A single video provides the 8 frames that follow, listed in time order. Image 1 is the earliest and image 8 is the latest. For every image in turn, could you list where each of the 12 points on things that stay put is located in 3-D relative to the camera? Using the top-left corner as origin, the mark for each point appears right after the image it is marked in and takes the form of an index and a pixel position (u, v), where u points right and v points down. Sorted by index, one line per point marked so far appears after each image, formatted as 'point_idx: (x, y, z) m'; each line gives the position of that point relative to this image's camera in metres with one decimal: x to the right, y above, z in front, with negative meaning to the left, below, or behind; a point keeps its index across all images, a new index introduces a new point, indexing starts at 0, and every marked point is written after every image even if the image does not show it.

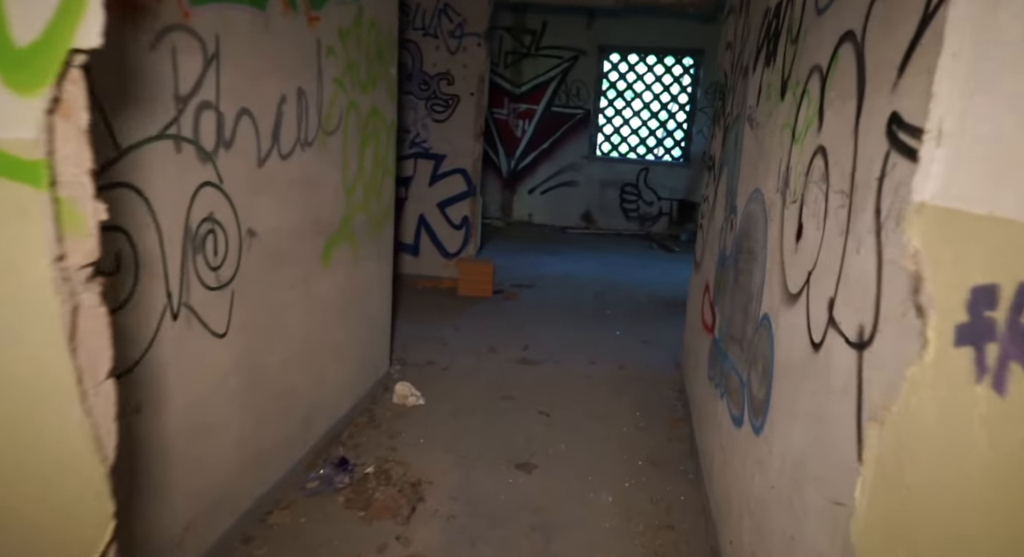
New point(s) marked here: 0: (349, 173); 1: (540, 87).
0: (-0.7, +0.5, +2.6) m
1: (+0.4, +2.7, +8.7) m
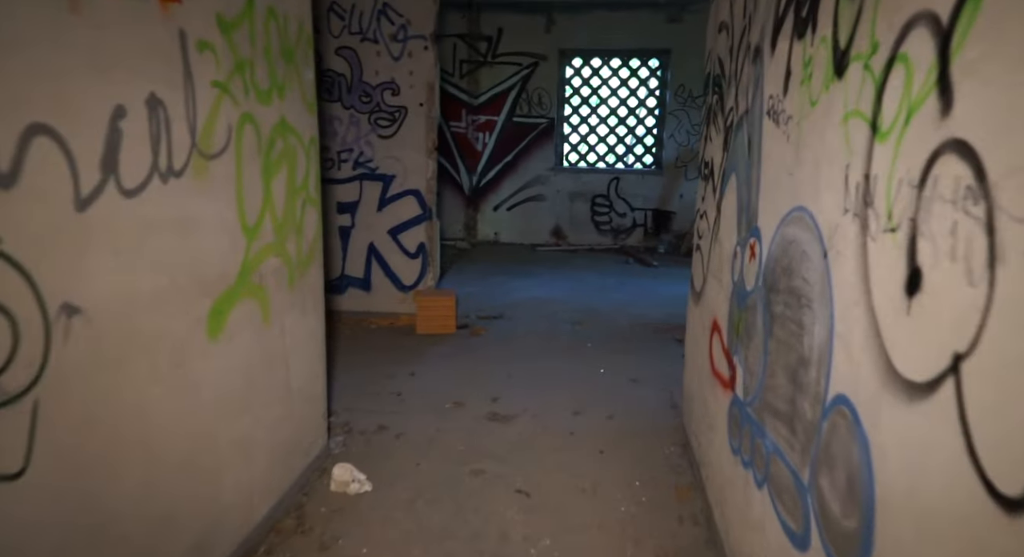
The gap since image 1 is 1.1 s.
0: (-0.9, +0.2, +2.0) m
1: (-0.2, +2.4, +8.2) m
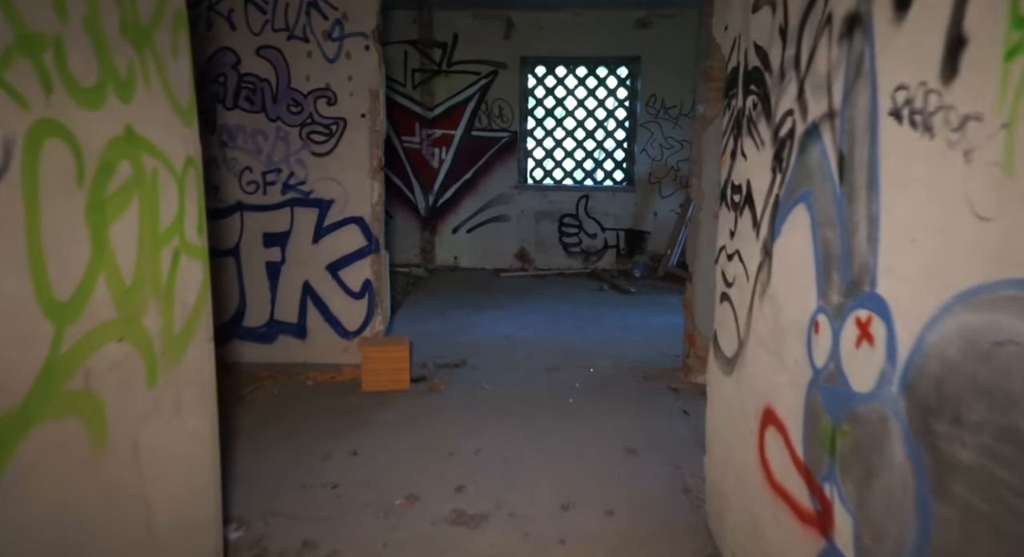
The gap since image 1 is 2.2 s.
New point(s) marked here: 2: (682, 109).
0: (-0.9, 0.0, +1.2) m
1: (-0.7, +2.1, +7.5) m
2: (+2.0, +2.0, +7.3) m
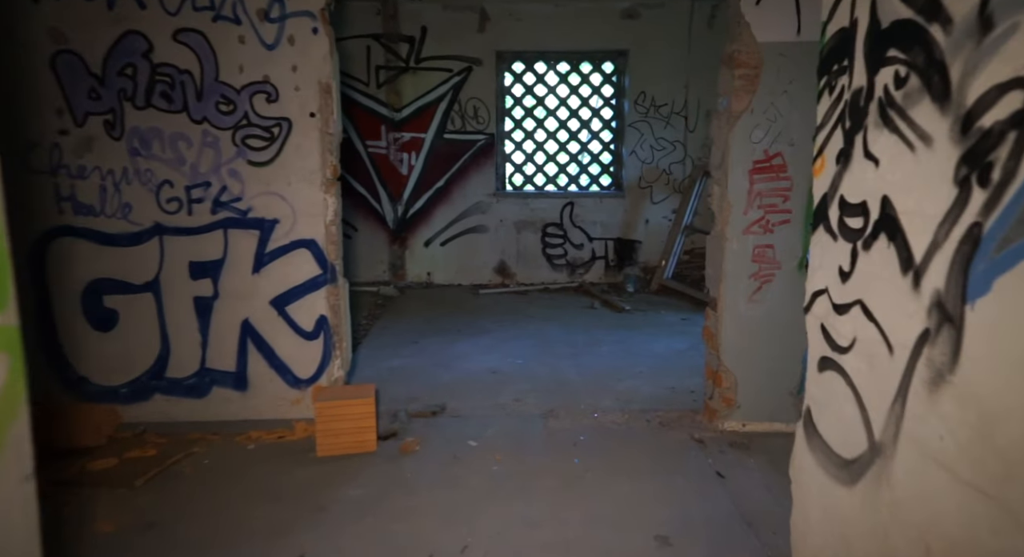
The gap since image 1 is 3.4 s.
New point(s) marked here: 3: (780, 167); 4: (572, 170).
0: (-0.9, -0.2, +0.5) m
1: (-1.0, +1.9, +6.8) m
2: (+1.8, +1.9, +6.7) m
3: (+1.3, +0.5, +3.0) m
4: (+0.7, +1.2, +6.9) m
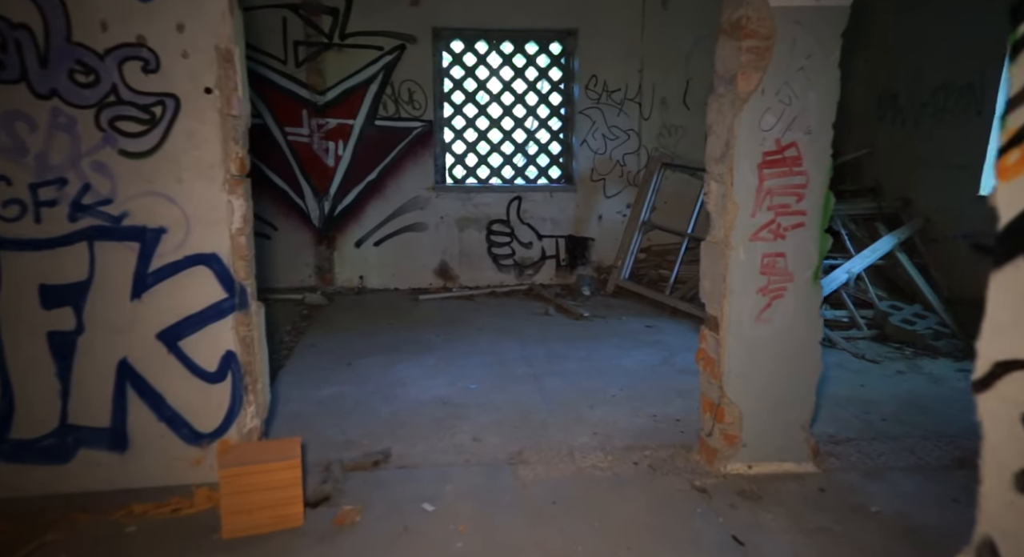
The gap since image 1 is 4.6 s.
0: (-0.7, -0.3, -0.2) m
1: (-1.6, +1.8, +6.0) m
2: (+1.2, +1.9, +6.2) m
3: (+1.2, +0.5, +2.5) m
4: (+0.1, +1.2, +6.3) m
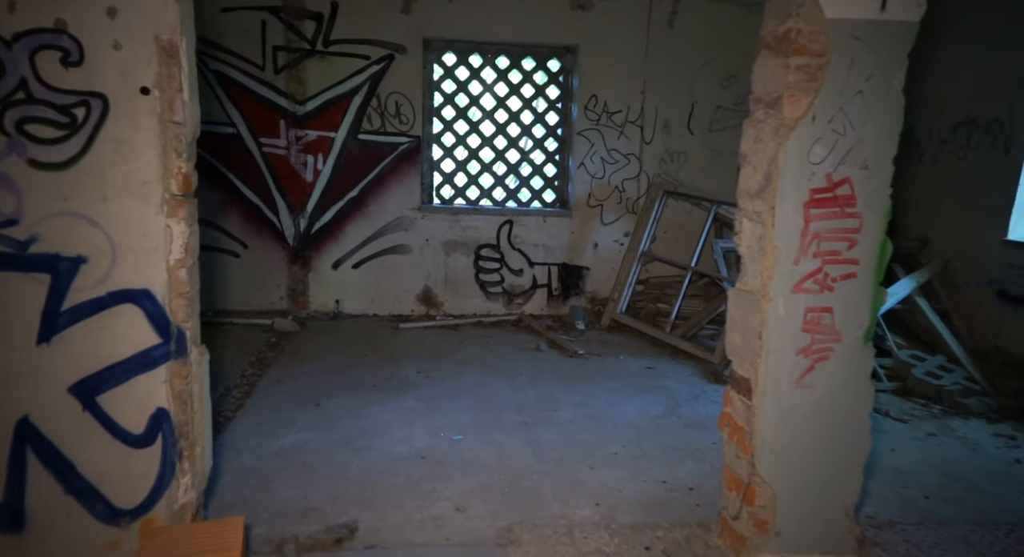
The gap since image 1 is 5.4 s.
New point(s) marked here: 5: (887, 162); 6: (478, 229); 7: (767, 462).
0: (-0.7, -0.4, -0.6) m
1: (-1.6, +1.6, +5.6) m
2: (+1.1, +1.6, +5.9) m
3: (+1.2, +0.3, +2.1) m
4: (0.0, +0.9, +6.0) m
5: (+1.3, +0.4, +2.1) m
6: (-0.3, +0.5, +5.9) m
7: (+0.9, -0.7, +2.2) m
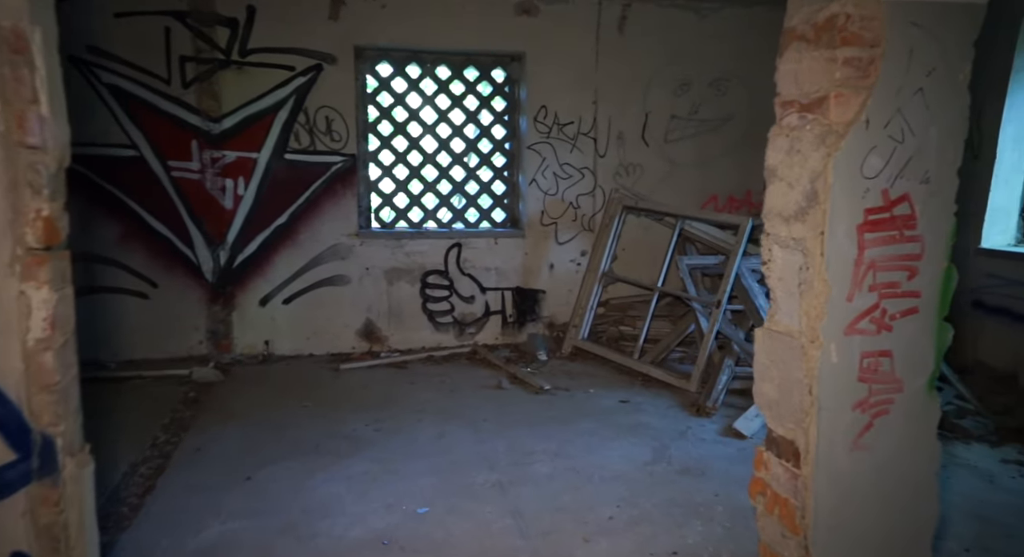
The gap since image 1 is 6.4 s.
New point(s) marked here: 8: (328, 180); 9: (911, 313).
0: (-0.3, -0.5, -1.2) m
1: (-2.1, +1.3, +4.9) m
2: (+0.6, +1.4, +5.5) m
3: (+1.1, +0.2, +1.8) m
4: (-0.5, +0.7, +5.5) m
5: (+1.3, +0.3, +1.8) m
6: (-0.8, +0.2, +5.3) m
7: (+0.9, -0.8, +1.8) m
8: (-1.5, +0.8, +5.1) m
9: (+1.2, -0.1, +1.8) m
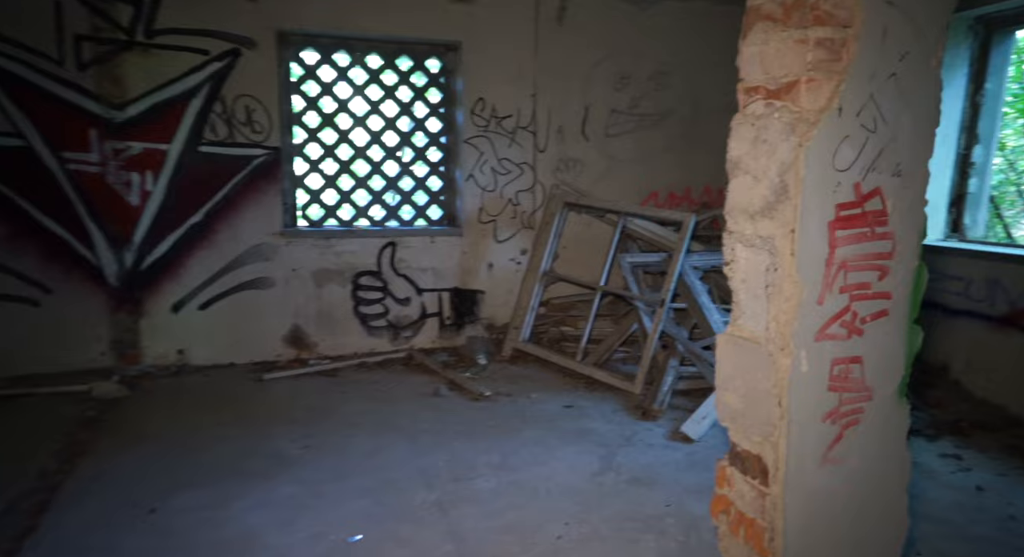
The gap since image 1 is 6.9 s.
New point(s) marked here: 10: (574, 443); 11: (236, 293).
0: (-0.2, -0.5, -1.5) m
1: (-2.5, +1.3, +4.5) m
2: (+0.1, +1.4, +5.3) m
3: (+1.0, +0.2, +1.6) m
4: (-1.0, +0.7, +5.1) m
5: (+1.1, +0.3, +1.7) m
6: (-1.3, +0.2, +5.0) m
7: (+0.8, -0.8, +1.7) m
8: (-2.0, +0.8, +4.7) m
9: (+1.0, -0.1, +1.7) m
10: (+0.4, -1.0, +3.6) m
11: (-2.2, -0.1, +4.8) m
